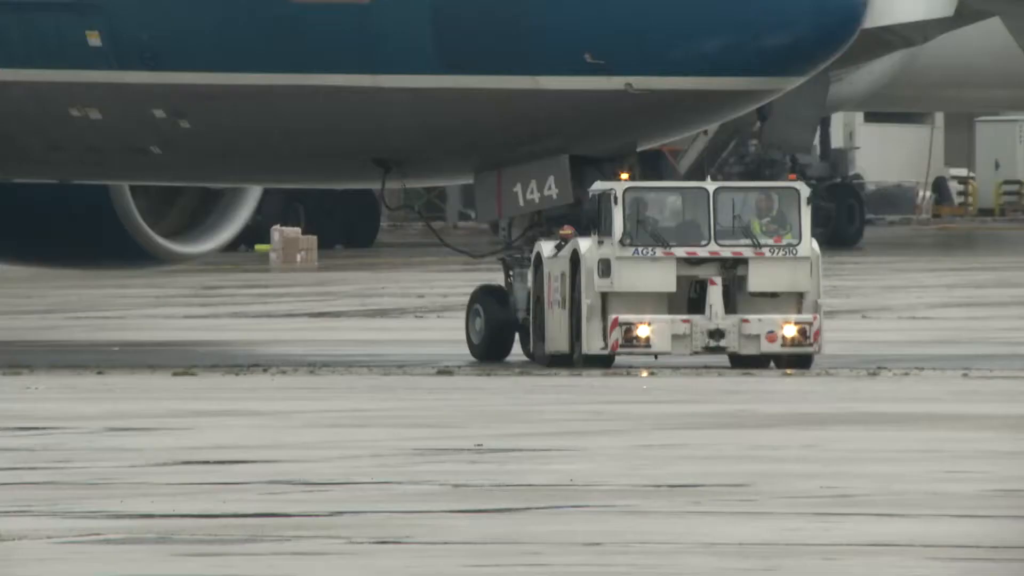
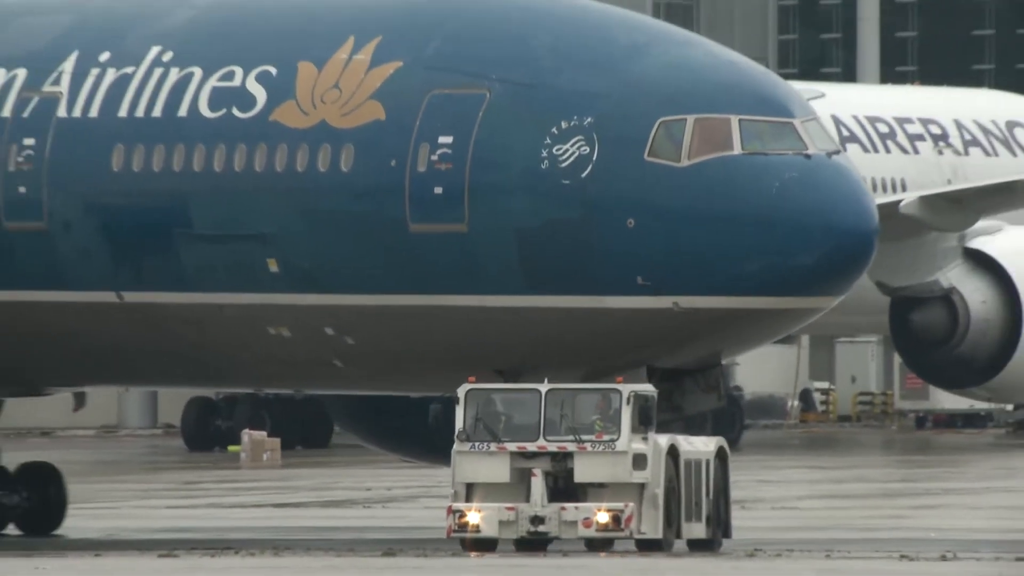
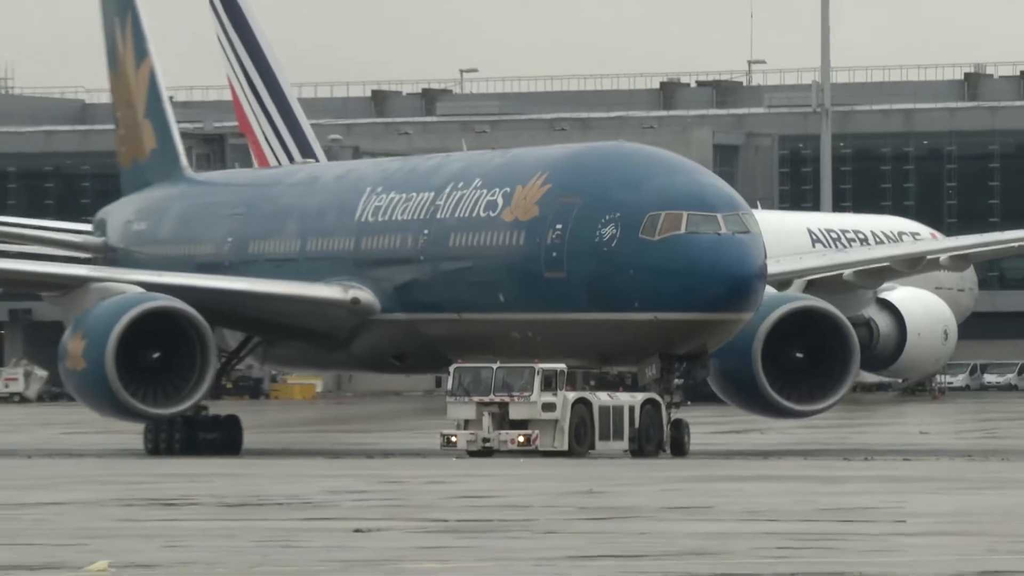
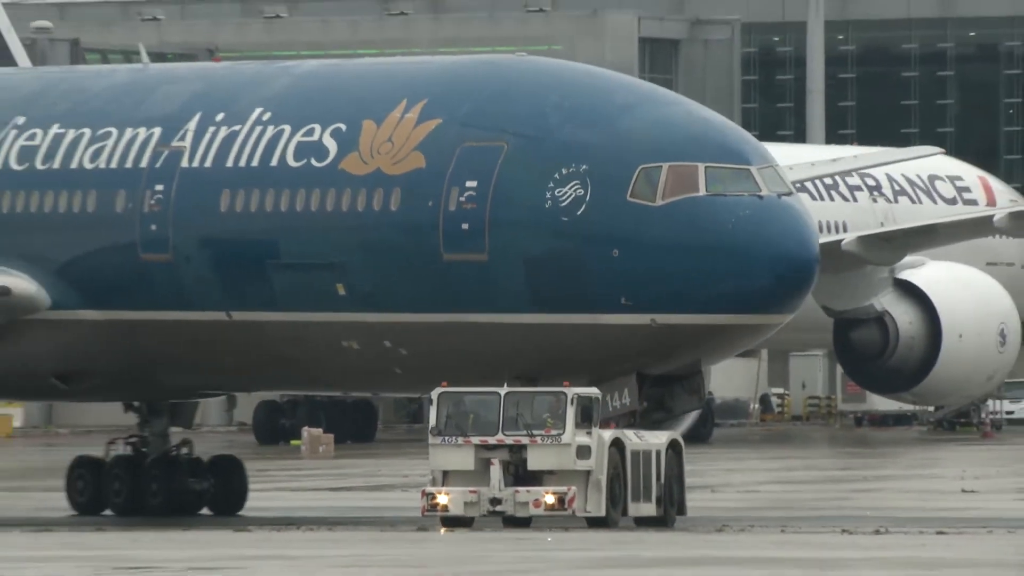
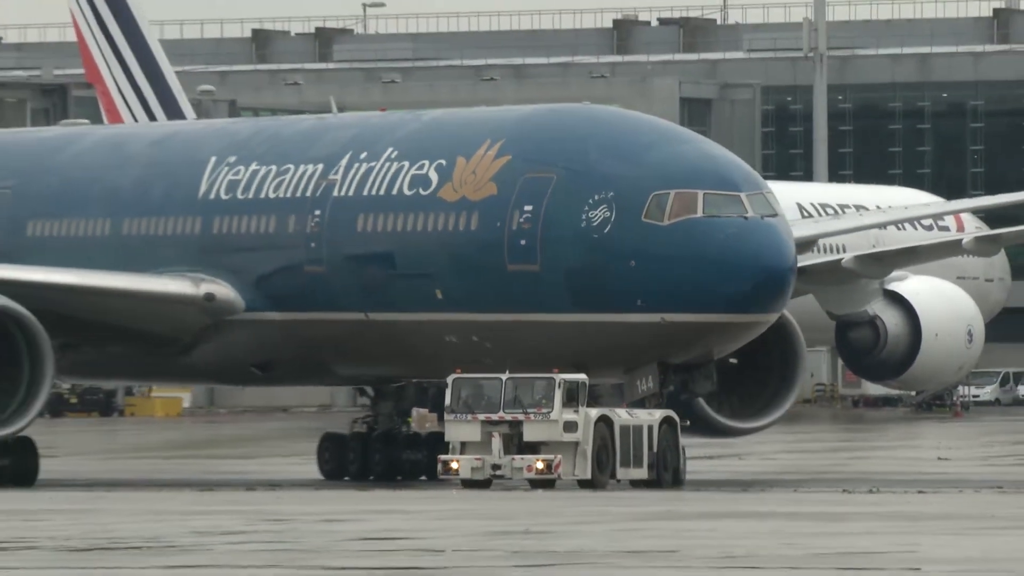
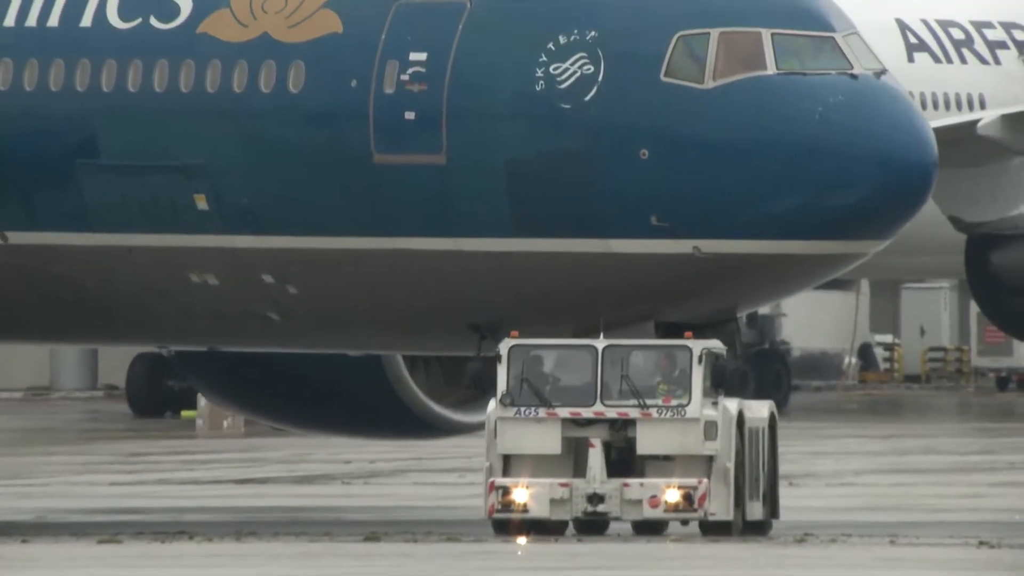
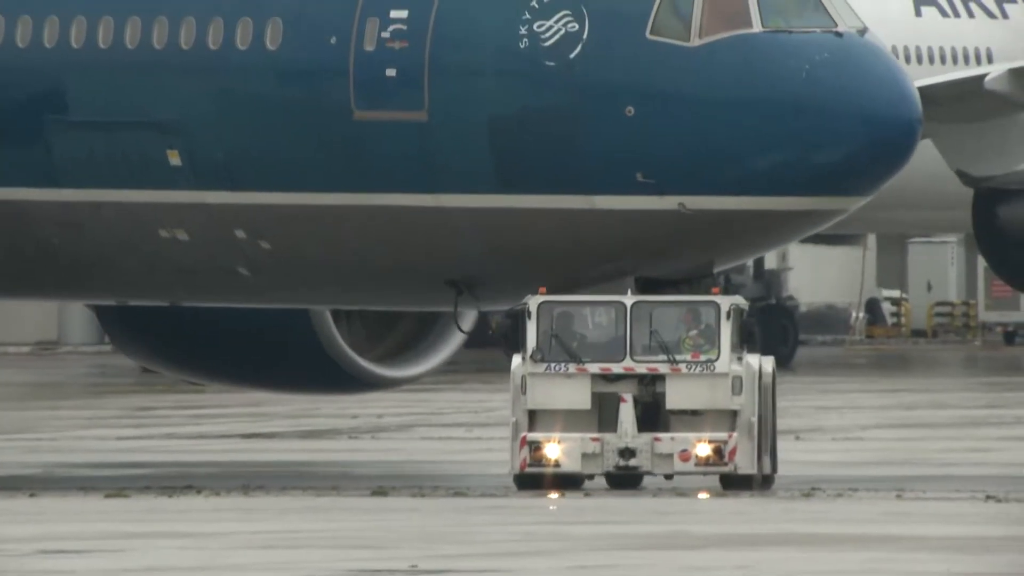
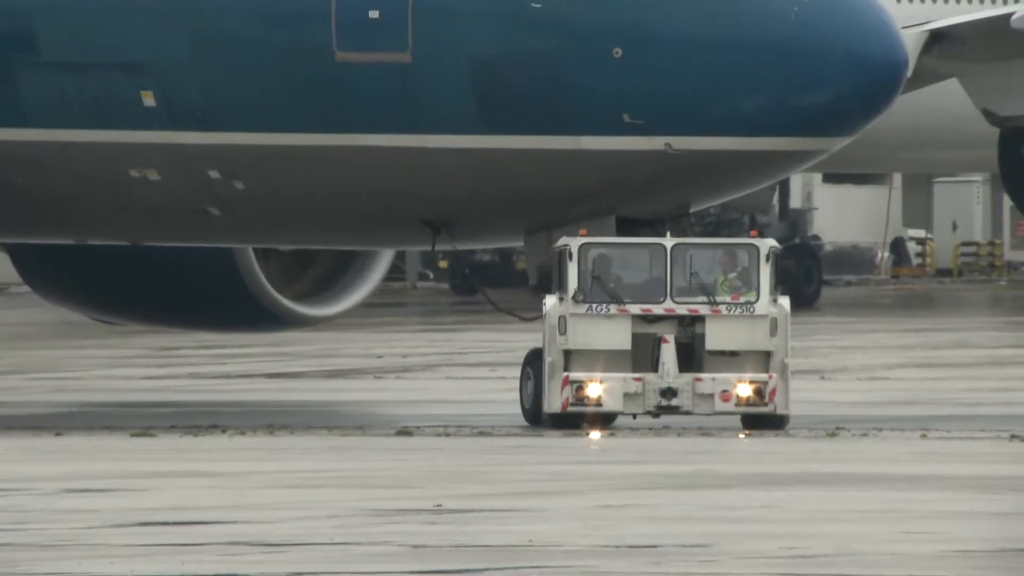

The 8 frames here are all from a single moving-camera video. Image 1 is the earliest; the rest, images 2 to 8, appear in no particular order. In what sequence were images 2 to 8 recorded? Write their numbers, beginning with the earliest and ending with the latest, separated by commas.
8, 7, 6, 2, 4, 5, 3
